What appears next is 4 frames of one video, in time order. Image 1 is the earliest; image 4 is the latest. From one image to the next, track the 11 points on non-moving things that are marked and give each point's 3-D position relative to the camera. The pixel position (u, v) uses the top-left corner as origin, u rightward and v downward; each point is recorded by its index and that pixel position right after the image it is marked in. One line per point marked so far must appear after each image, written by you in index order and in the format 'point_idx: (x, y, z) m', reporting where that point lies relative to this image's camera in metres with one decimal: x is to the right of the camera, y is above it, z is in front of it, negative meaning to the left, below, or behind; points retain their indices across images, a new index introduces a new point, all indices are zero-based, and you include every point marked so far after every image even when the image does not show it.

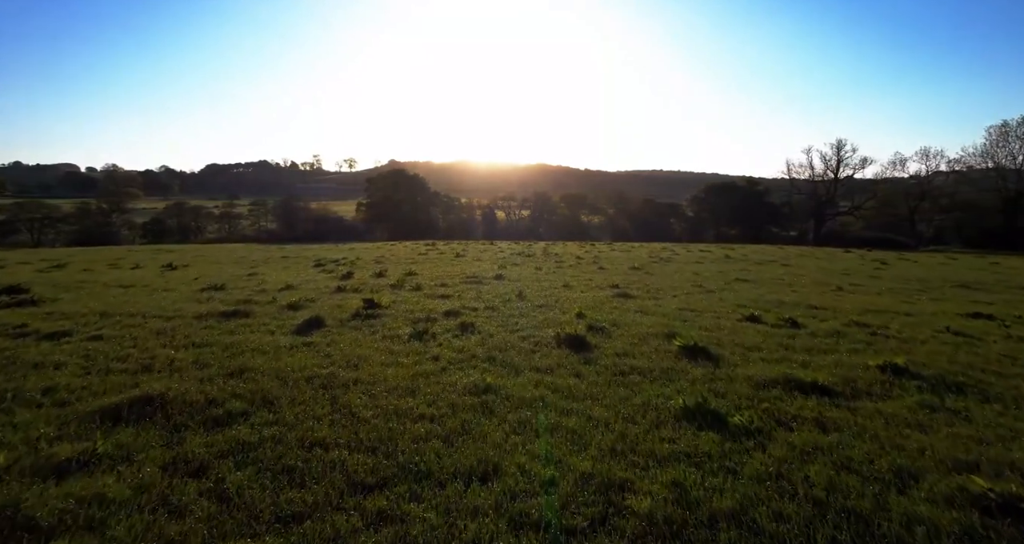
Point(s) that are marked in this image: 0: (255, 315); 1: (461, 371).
0: (-6.1, -1.0, +12.7) m
1: (-0.8, -1.6, +8.6) m
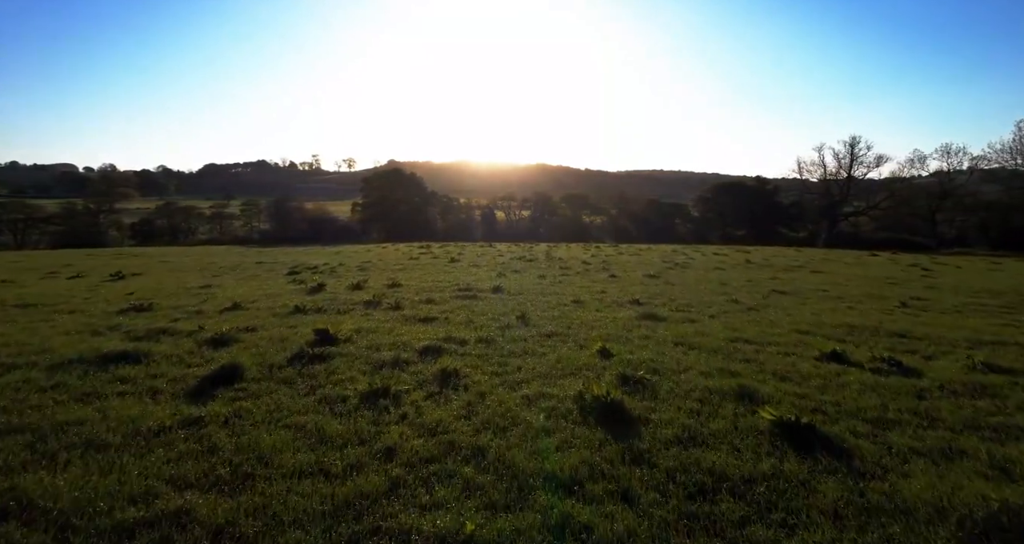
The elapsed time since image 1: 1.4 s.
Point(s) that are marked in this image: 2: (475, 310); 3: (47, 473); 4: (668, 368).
0: (-6.1, -1.4, +9.0) m
1: (-0.8, -2.1, +4.9) m
2: (-1.1, -1.2, +16.5) m
3: (-4.2, -1.8, +4.9) m
4: (+2.8, -1.7, +9.7) m
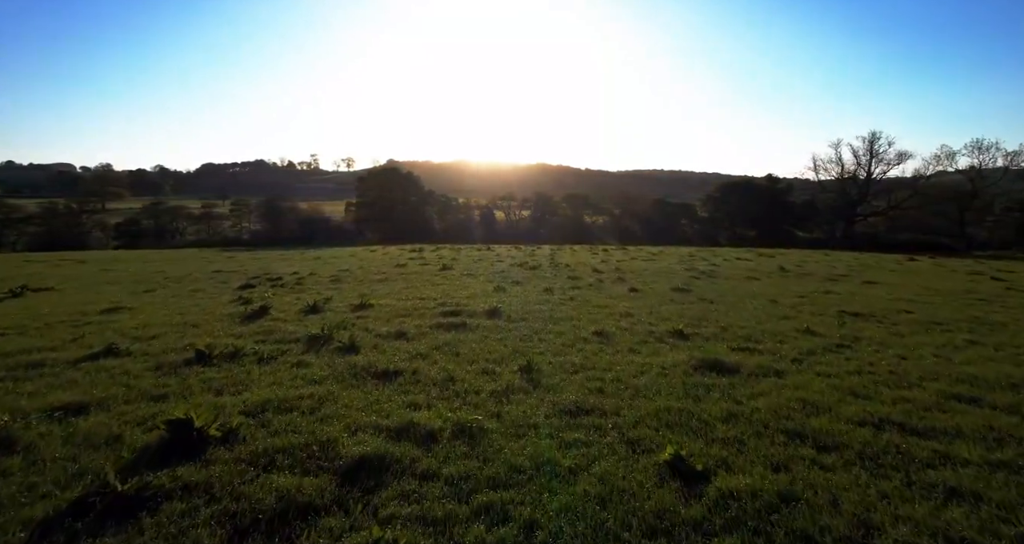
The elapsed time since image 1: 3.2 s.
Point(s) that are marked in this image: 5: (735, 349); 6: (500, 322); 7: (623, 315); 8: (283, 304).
0: (-6.0, -2.0, +4.1) m
1: (-0.8, -2.6, 0.0) m
2: (-1.1, -1.8, +11.6) m
3: (-4.2, -2.4, 0.0) m
4: (+2.8, -2.3, +4.7) m
5: (+5.3, -1.8, +12.7) m
6: (-0.4, -1.5, +15.7) m
7: (+3.7, -1.4, +17.9) m
8: (-8.0, -1.1, +18.6) m
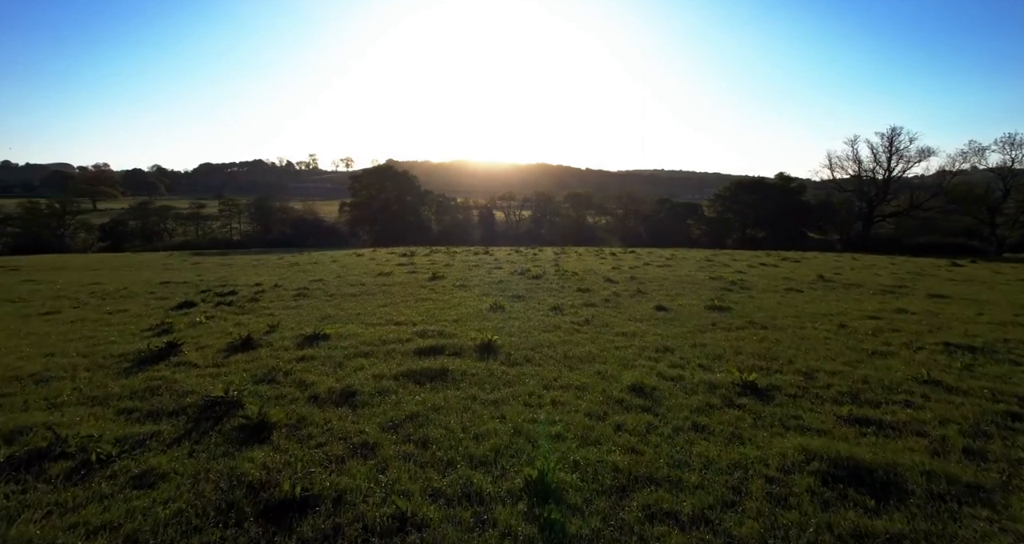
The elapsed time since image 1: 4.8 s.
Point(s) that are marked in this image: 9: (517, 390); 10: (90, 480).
0: (-6.0, -2.5, -0.4) m
1: (-0.8, -3.1, -4.5) m
2: (-1.1, -2.3, +7.1) m
3: (-4.2, -2.9, -4.5) m
4: (+2.8, -2.8, +0.2) m
5: (+5.3, -2.3, +8.2) m
6: (-0.4, -2.0, +11.2) m
7: (+3.7, -1.9, +13.4) m
8: (-8.0, -1.6, +14.1) m
9: (+0.1, -2.1, +10.0) m
10: (-4.7, -2.3, +6.0) m
